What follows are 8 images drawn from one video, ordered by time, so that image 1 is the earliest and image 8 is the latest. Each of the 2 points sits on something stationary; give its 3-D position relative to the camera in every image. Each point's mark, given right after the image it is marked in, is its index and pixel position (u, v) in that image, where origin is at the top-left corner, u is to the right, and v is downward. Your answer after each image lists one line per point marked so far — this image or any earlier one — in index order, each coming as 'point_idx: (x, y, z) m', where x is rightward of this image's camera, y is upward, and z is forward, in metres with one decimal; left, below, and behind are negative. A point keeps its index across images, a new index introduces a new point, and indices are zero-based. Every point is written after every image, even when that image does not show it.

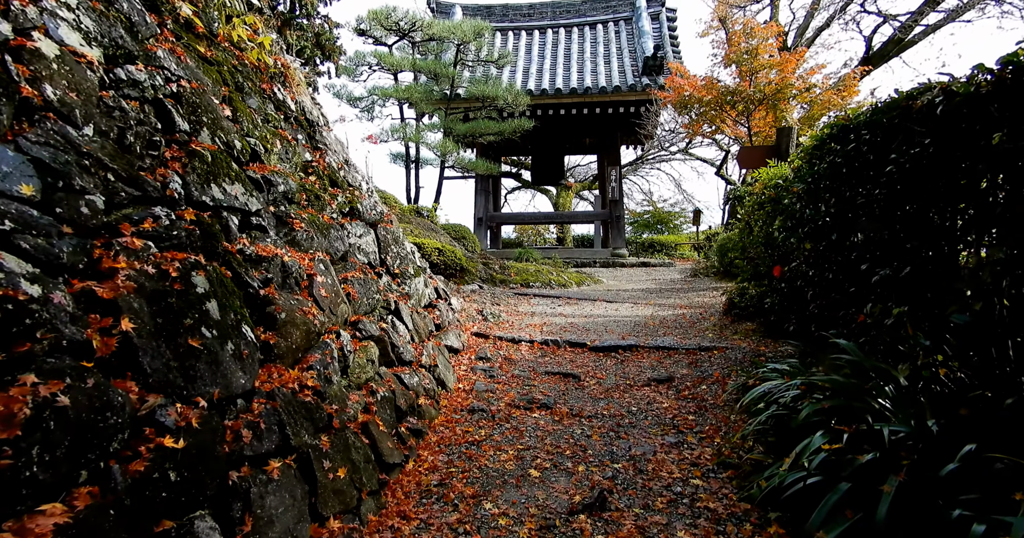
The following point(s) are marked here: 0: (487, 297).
0: (-0.3, -0.3, +6.8) m
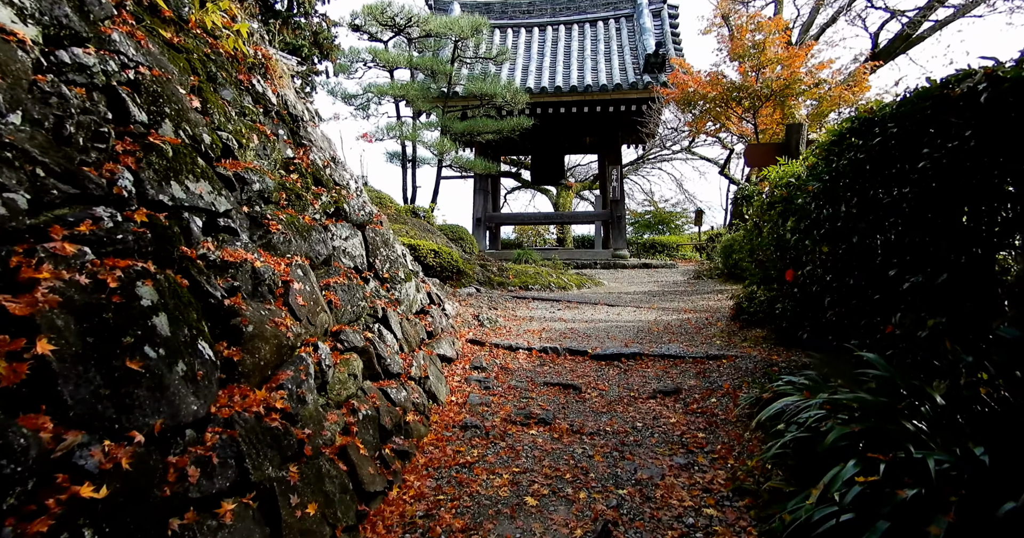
0: (-0.3, -0.4, +6.6) m
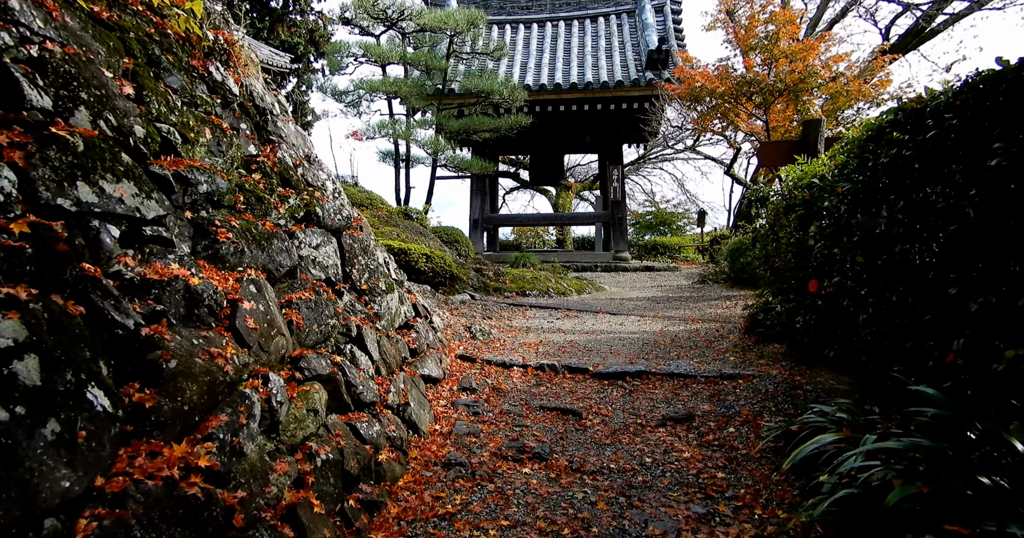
0: (-0.4, -0.4, +6.2) m
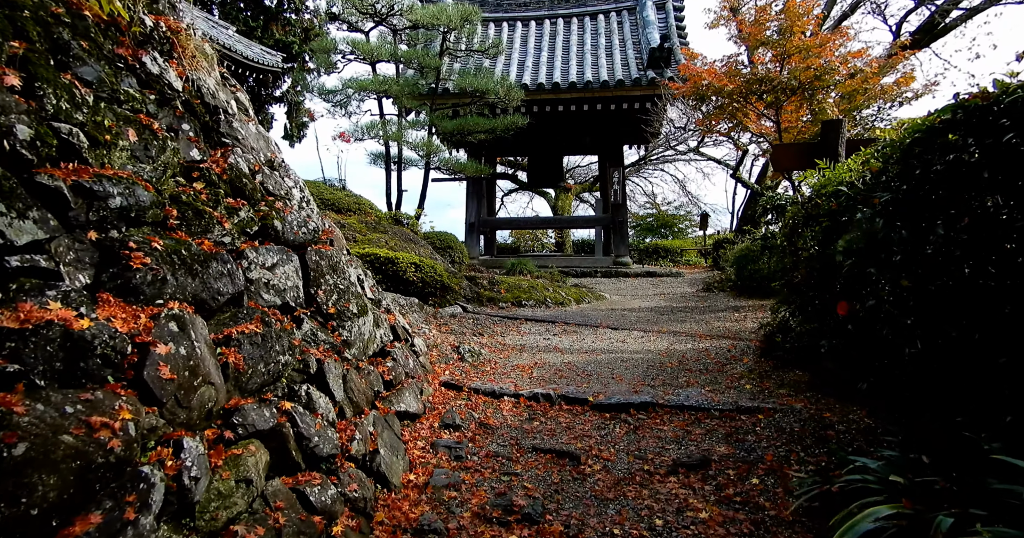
0: (-0.4, -0.5, +5.7) m
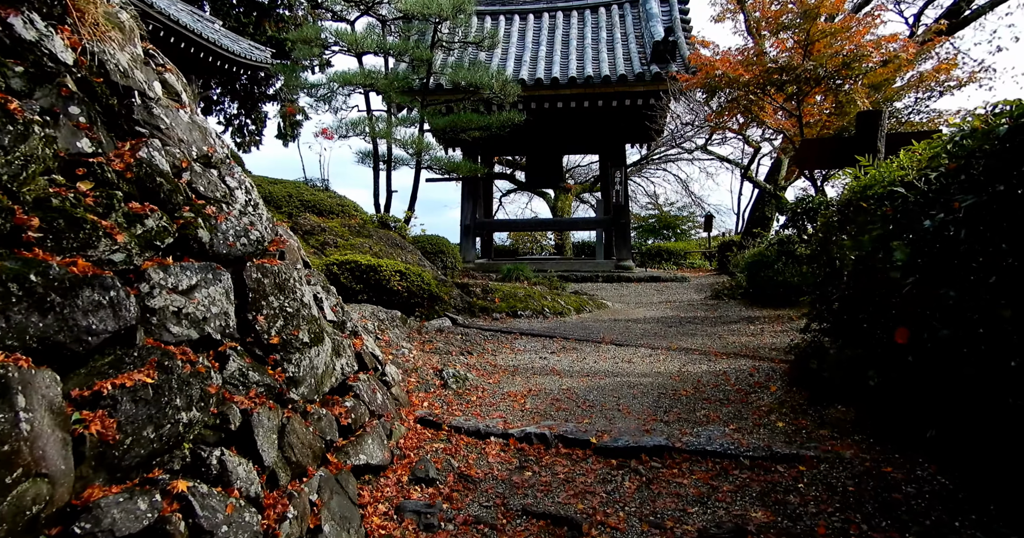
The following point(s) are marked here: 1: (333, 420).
0: (-0.5, -0.6, +5.1) m
1: (-0.8, -0.6, +2.6) m
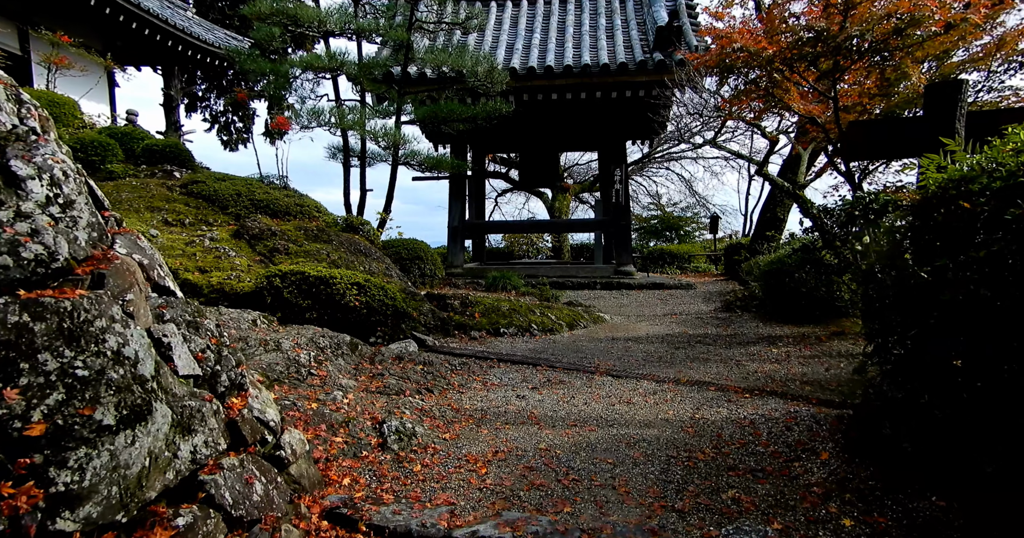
0: (-0.7, -0.7, +4.1) m
1: (-1.0, -0.7, +1.6) m
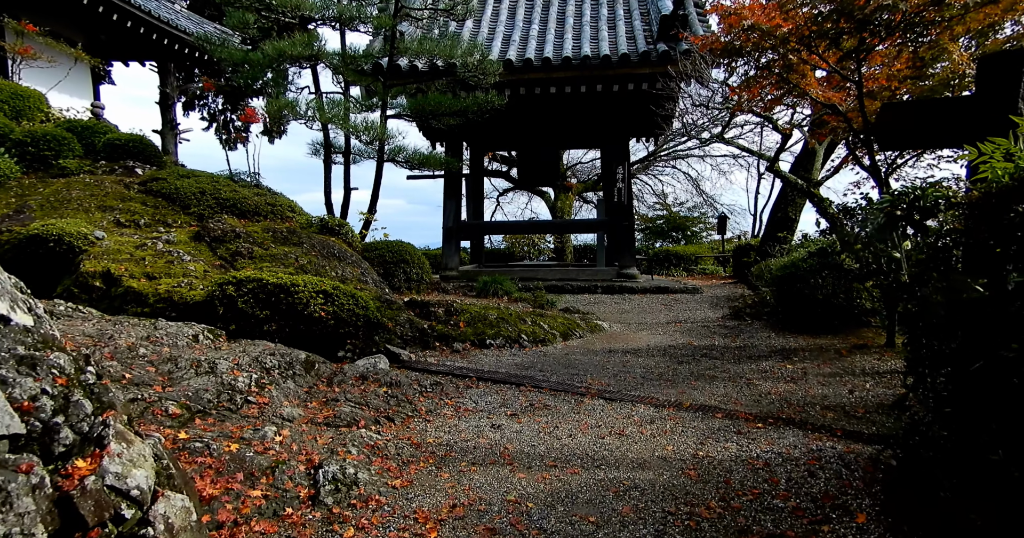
0: (-0.8, -0.8, +3.6) m
1: (-1.1, -0.8, +1.0) m
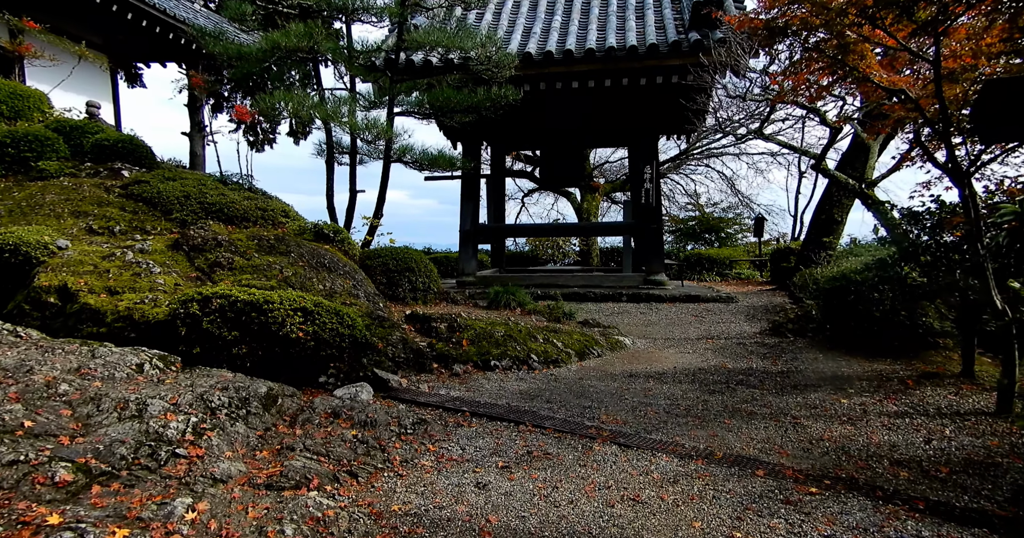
0: (-0.9, -0.9, +3.0) m
1: (-1.3, -0.9, +0.4) m
